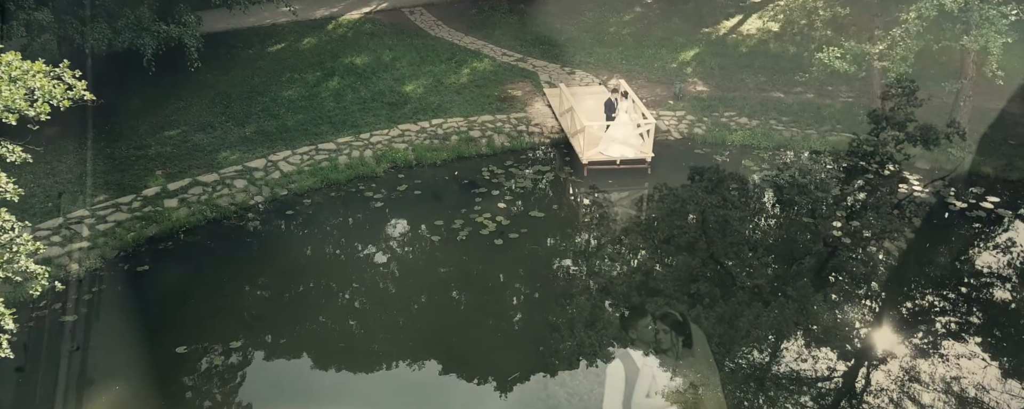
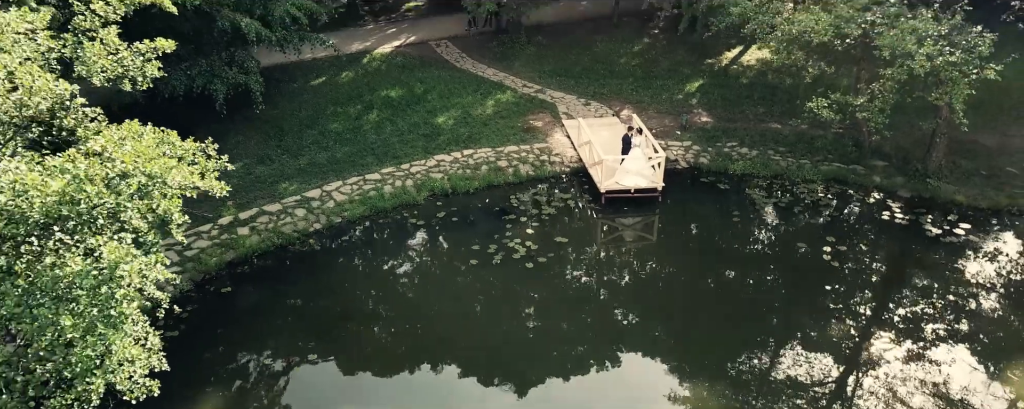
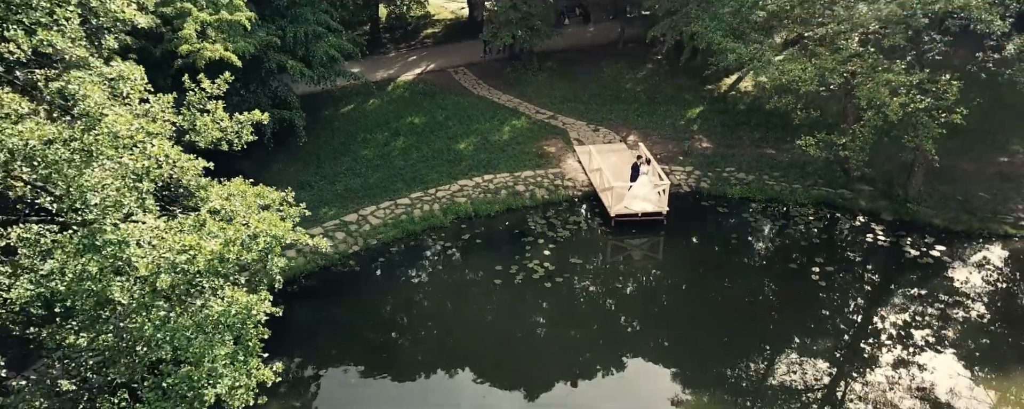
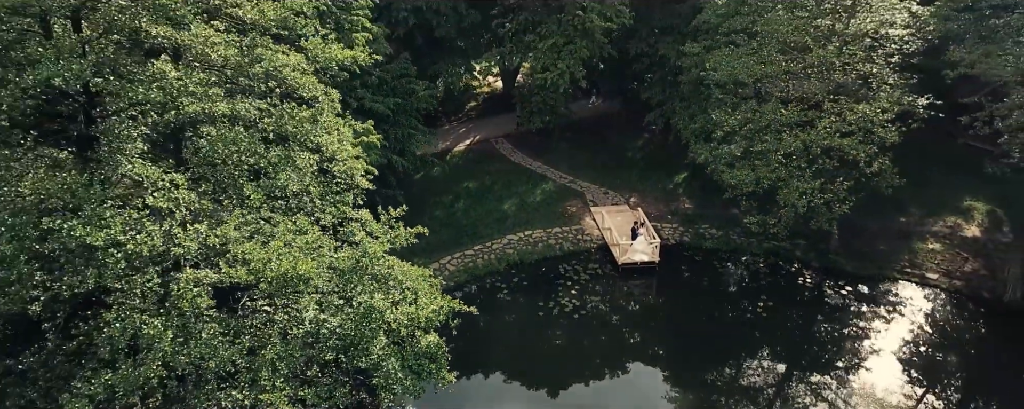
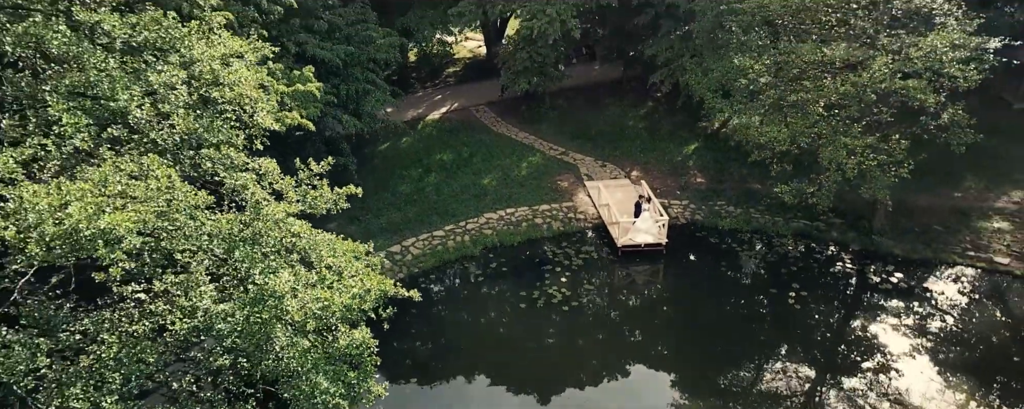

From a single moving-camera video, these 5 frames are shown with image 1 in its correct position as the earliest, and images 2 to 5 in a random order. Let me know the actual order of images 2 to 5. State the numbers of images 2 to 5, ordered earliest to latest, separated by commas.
2, 3, 5, 4
